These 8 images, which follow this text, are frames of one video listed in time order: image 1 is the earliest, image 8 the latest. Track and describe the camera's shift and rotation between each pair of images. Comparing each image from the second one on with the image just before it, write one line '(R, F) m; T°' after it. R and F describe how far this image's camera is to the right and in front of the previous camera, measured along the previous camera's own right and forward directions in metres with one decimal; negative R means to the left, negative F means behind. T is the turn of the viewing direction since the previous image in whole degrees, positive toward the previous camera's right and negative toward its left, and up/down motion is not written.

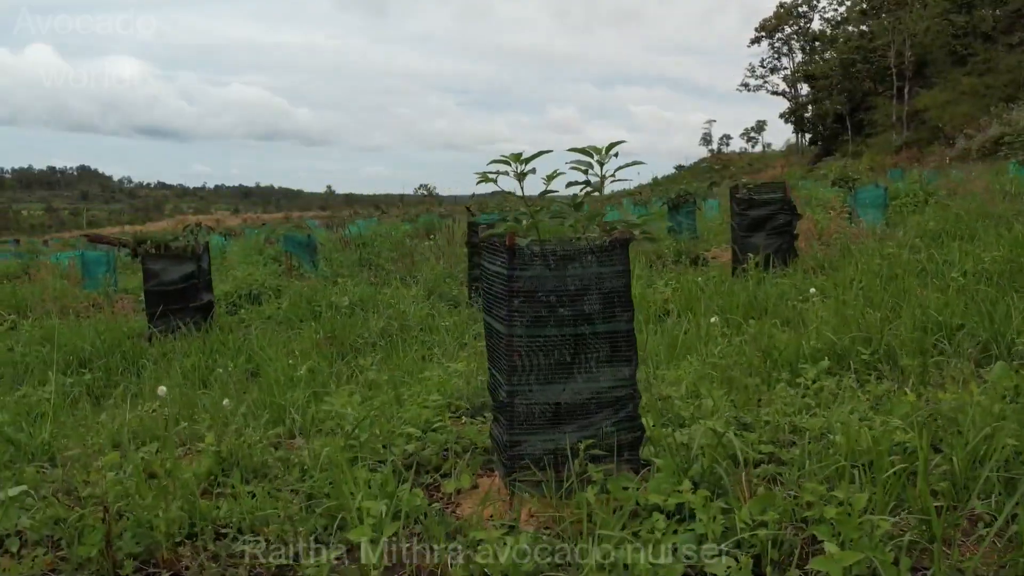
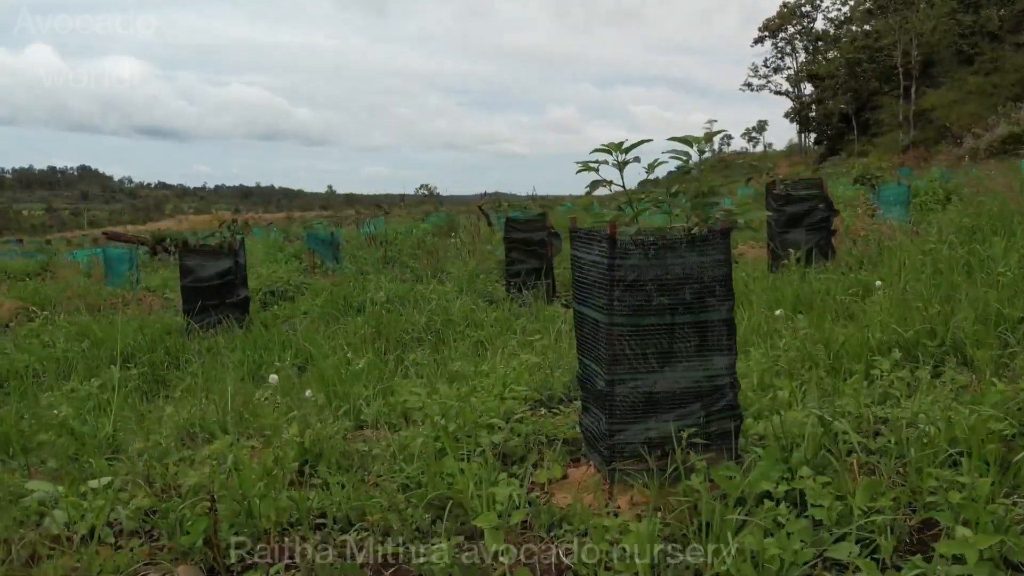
(-0.3, 0.0) m; 0°
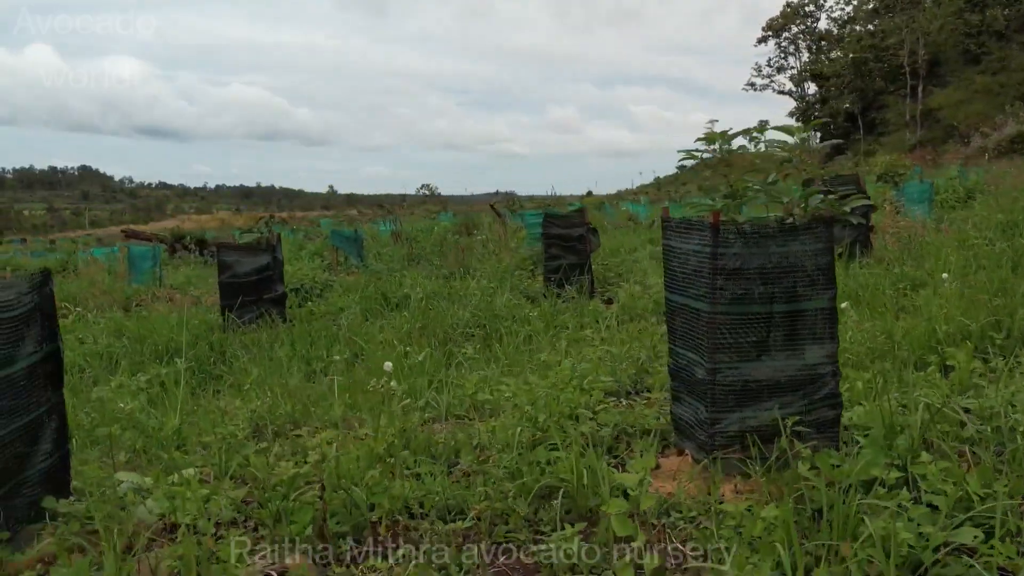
(-0.3, 0.0) m; 0°
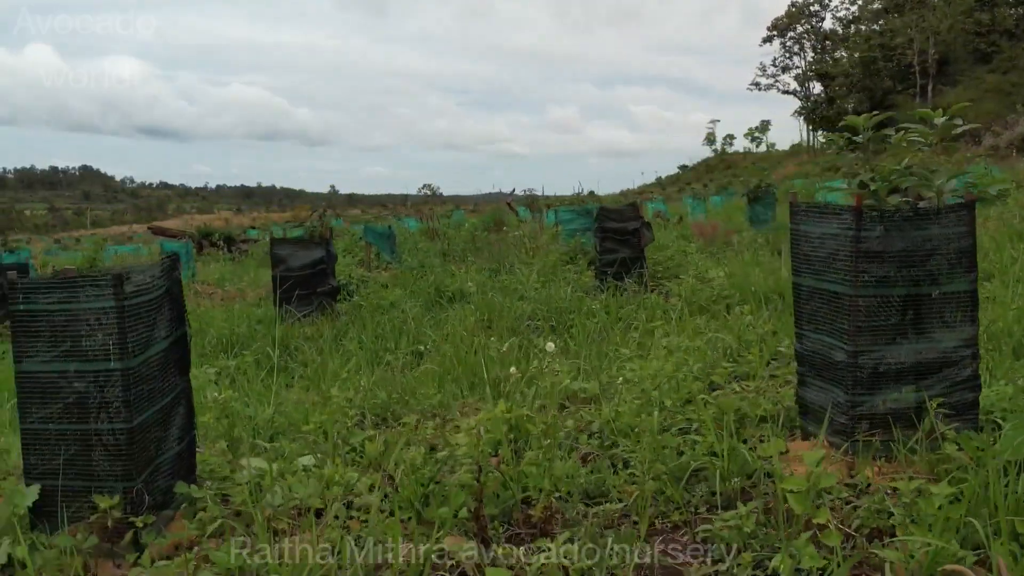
(-0.4, 0.0) m; 0°
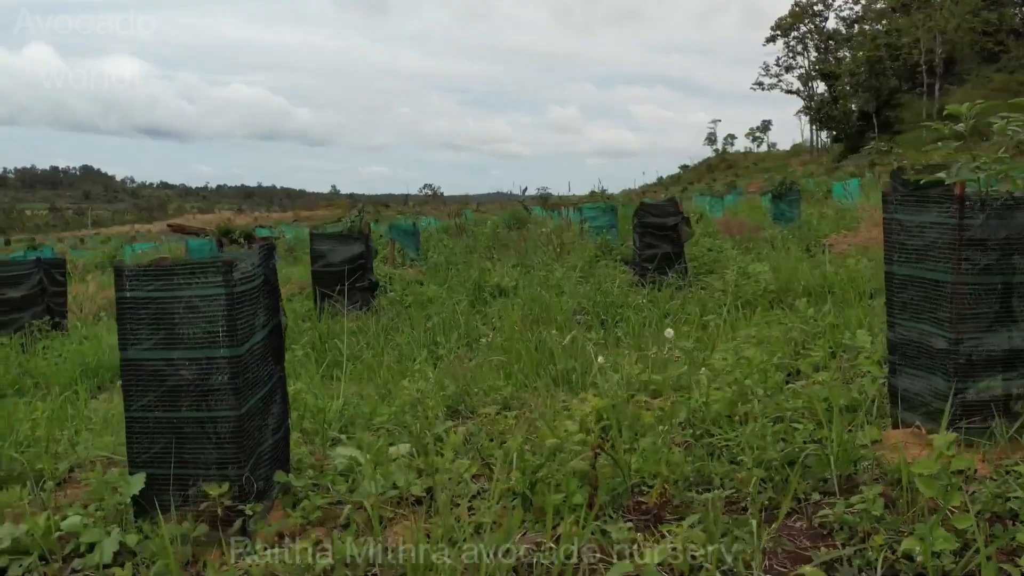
(-0.3, 0.0) m; 0°
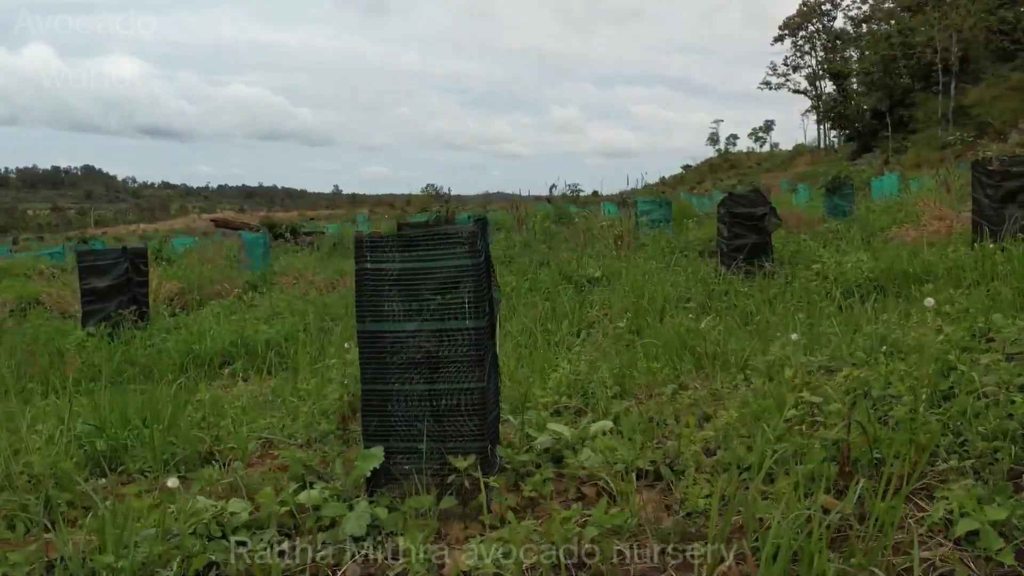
(-0.7, 0.0) m; 0°
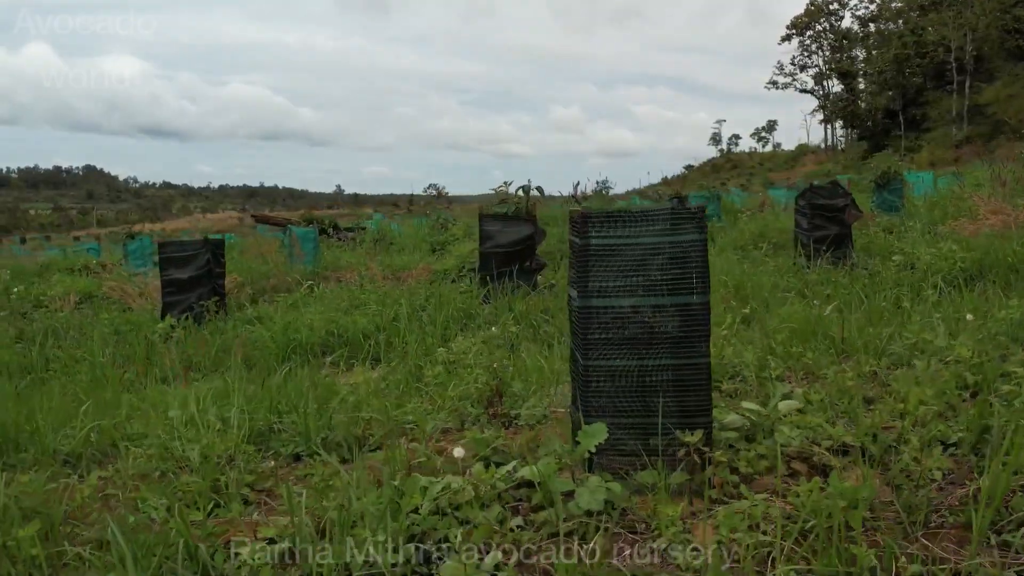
(-0.6, 0.0) m; 0°
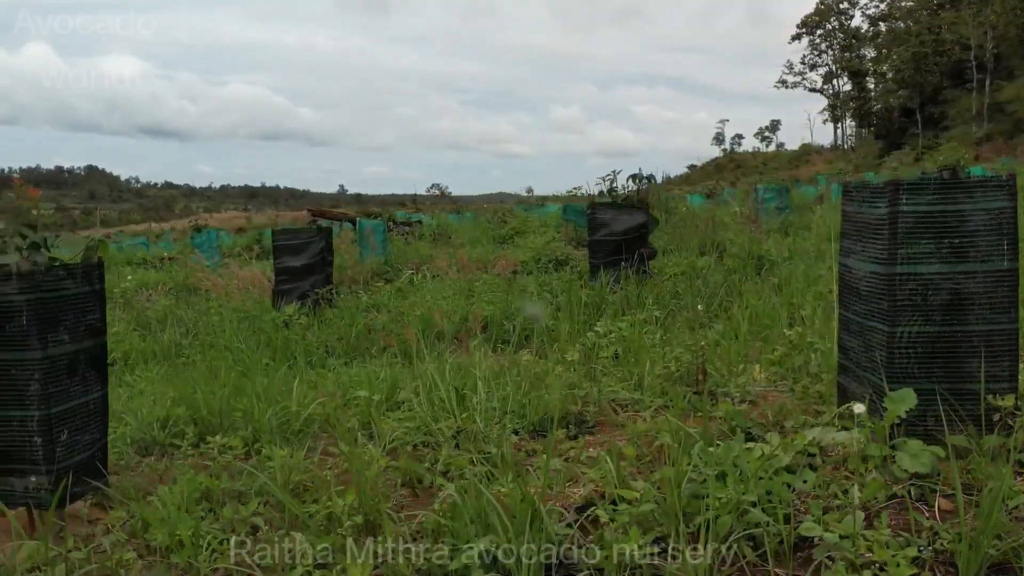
(-0.9, 0.0) m; 0°
